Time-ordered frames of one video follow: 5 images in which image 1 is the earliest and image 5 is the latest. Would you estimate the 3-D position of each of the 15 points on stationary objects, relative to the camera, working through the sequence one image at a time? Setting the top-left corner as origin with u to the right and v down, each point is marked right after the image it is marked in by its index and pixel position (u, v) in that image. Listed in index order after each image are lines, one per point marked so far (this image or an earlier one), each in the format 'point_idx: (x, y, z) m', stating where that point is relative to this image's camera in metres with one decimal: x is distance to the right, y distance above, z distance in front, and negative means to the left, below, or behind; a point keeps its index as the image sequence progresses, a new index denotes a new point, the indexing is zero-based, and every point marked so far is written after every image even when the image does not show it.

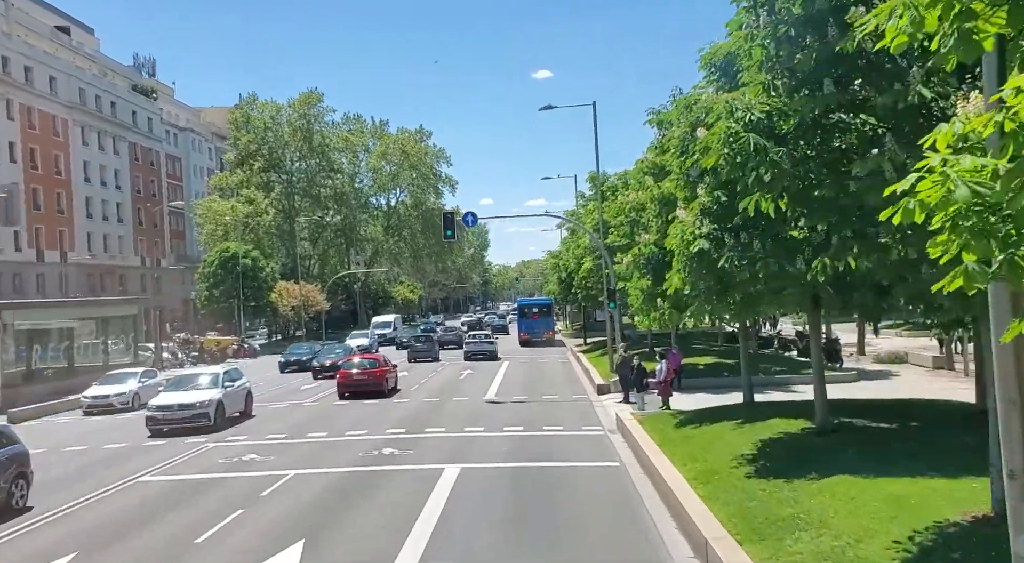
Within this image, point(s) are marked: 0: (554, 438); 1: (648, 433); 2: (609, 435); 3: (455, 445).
0: (+0.9, -3.3, +18.8) m
1: (+2.6, -2.8, +16.3) m
2: (+2.1, -3.2, +18.4) m
3: (-1.2, -3.4, +18.7) m
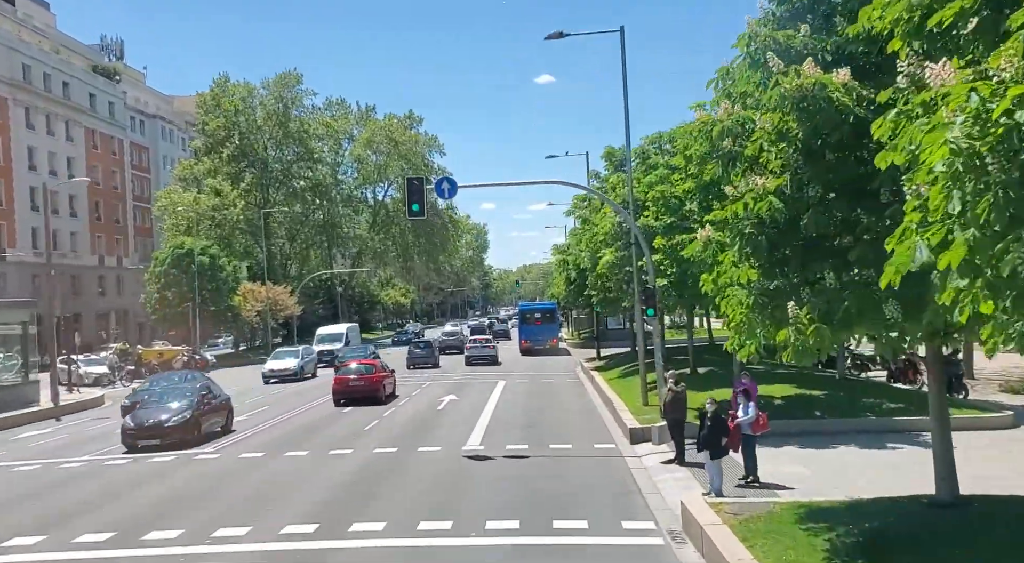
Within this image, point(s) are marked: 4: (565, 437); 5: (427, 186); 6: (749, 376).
0: (+0.8, -3.2, +10.7) m
1: (+2.4, -2.7, +8.1) m
2: (+1.9, -3.1, +10.3) m
3: (-1.3, -3.3, +10.6) m
4: (+1.2, -3.4, +19.1) m
5: (-1.9, +2.1, +19.0) m
6: (+4.7, -1.9, +17.2) m
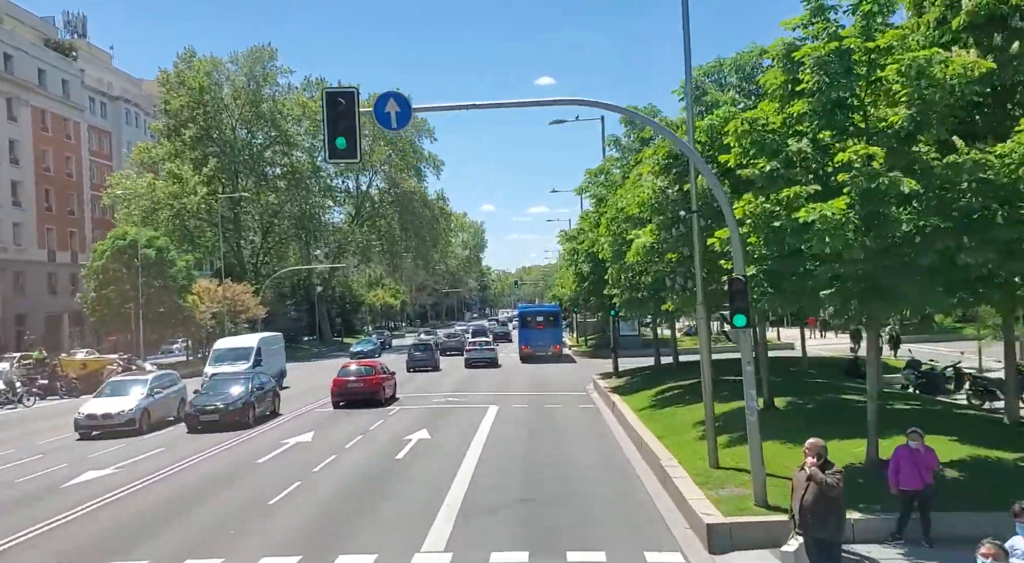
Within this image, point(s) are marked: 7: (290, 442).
0: (+0.6, -3.0, +3.1) m
1: (+2.3, -2.5, +0.6) m
2: (+1.8, -2.9, +2.8) m
3: (-1.5, -3.1, +3.0) m
4: (+1.0, -3.2, +11.6) m
5: (-2.0, +2.3, +11.4) m
6: (+4.6, -1.7, +9.7) m
7: (-5.0, -3.6, +19.4) m
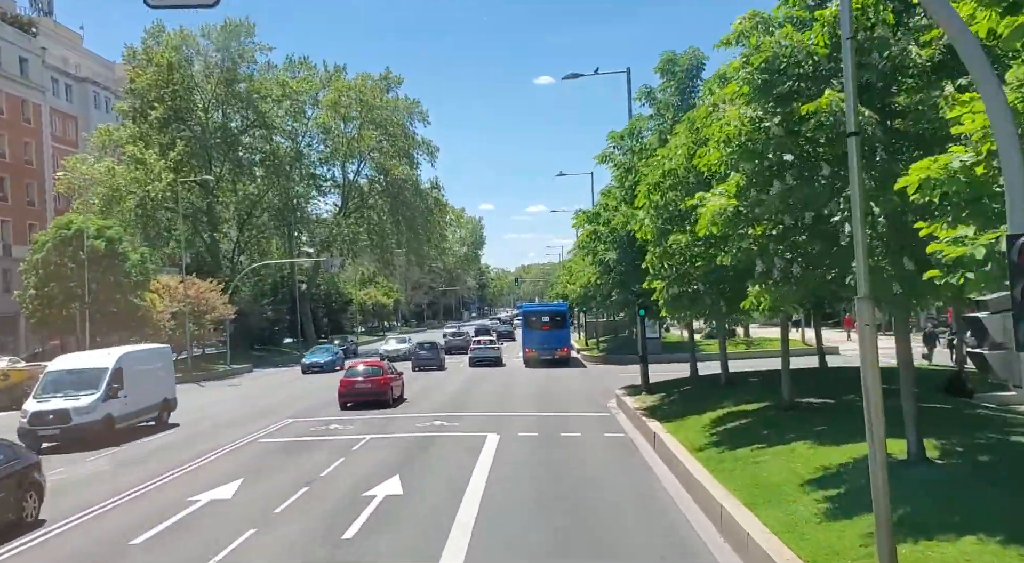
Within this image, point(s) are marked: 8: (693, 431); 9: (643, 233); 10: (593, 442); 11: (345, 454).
0: (+0.8, -2.8, -2.7) m
1: (+2.4, -2.3, -5.2) m
2: (+1.9, -2.7, -3.1) m
3: (-1.3, -2.9, -2.8) m
4: (+1.2, -3.0, +5.8) m
5: (-1.9, +2.5, +5.6) m
6: (+4.7, -1.5, +3.9) m
7: (-4.9, -3.4, +13.6) m
8: (+3.4, -2.8, +16.4) m
9: (+2.5, +0.9, +16.8) m
10: (+1.7, -3.5, +18.4) m
11: (-3.5, -3.7, +17.8) m
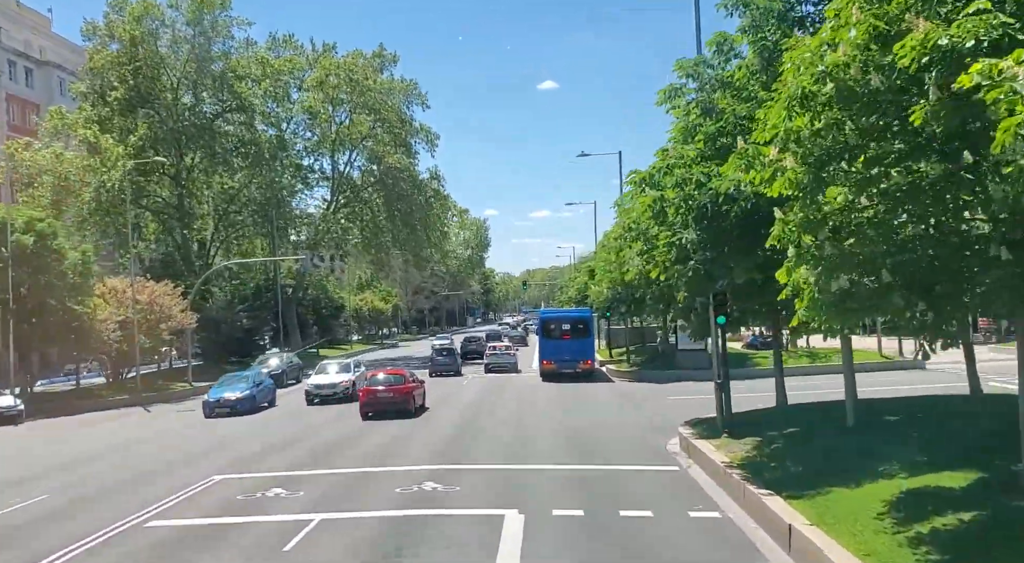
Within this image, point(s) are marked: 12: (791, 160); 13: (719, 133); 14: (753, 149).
0: (+1.1, -2.6, -9.6) m
1: (+2.7, -2.0, -12.1) m
2: (+2.3, -2.5, -10.0) m
3: (-1.0, -2.7, -9.7) m
4: (+1.5, -2.8, -1.2) m
5: (-1.5, +2.6, -1.3) m
6: (+5.1, -1.3, -3.1) m
7: (-4.4, -3.3, +6.7) m
8: (+3.9, -2.7, +9.4) m
9: (+2.9, +1.1, +9.9) m
10: (+2.2, -3.3, +11.5) m
11: (-3.1, -3.6, +10.9) m
12: (+3.0, +1.3, +9.7) m
13: (+3.0, +2.5, +14.1) m
14: (+3.0, +1.7, +10.8) m
